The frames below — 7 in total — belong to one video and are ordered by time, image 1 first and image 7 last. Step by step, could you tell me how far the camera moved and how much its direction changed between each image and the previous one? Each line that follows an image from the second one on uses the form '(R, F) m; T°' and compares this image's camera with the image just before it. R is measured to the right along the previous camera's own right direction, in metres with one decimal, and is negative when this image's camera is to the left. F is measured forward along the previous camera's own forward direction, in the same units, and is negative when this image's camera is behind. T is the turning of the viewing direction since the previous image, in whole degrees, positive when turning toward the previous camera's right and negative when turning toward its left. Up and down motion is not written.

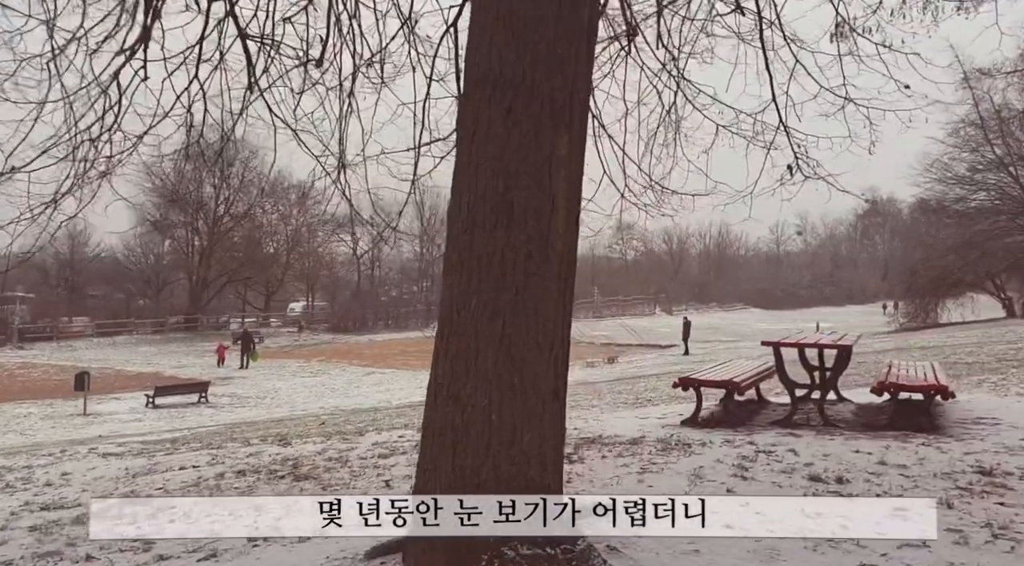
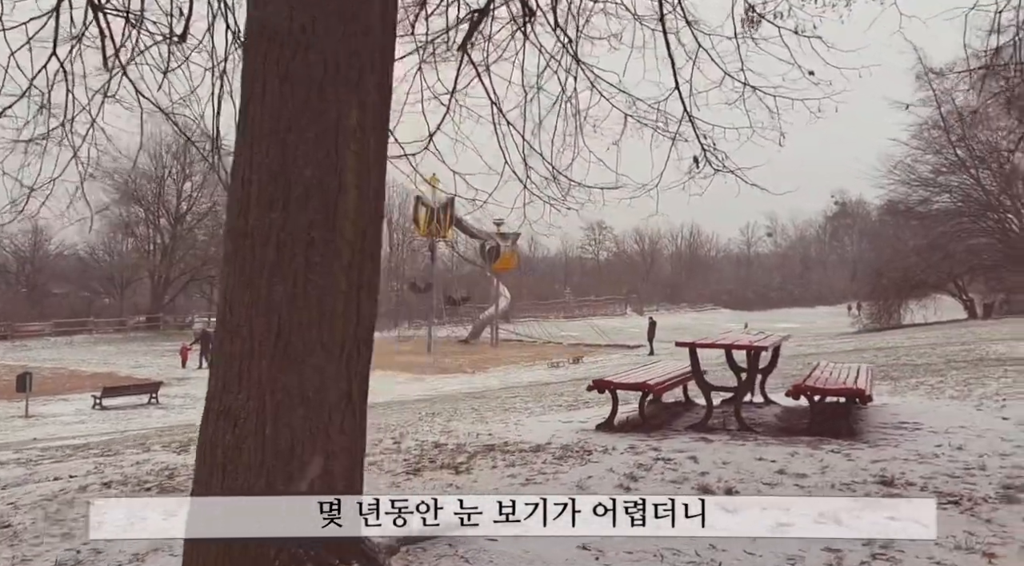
(+0.7, +0.4) m; +2°
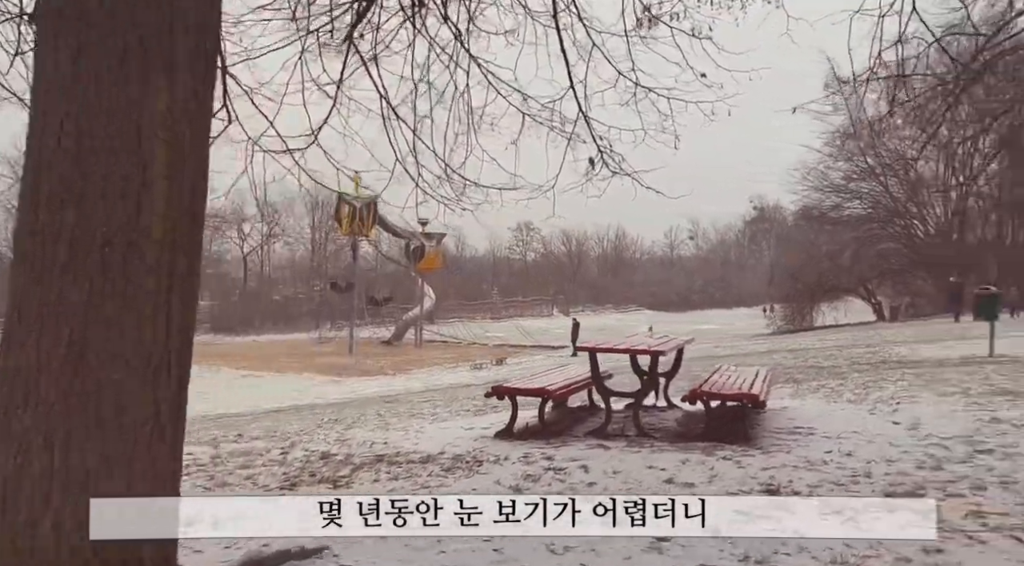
(+0.3, +0.2) m; +6°
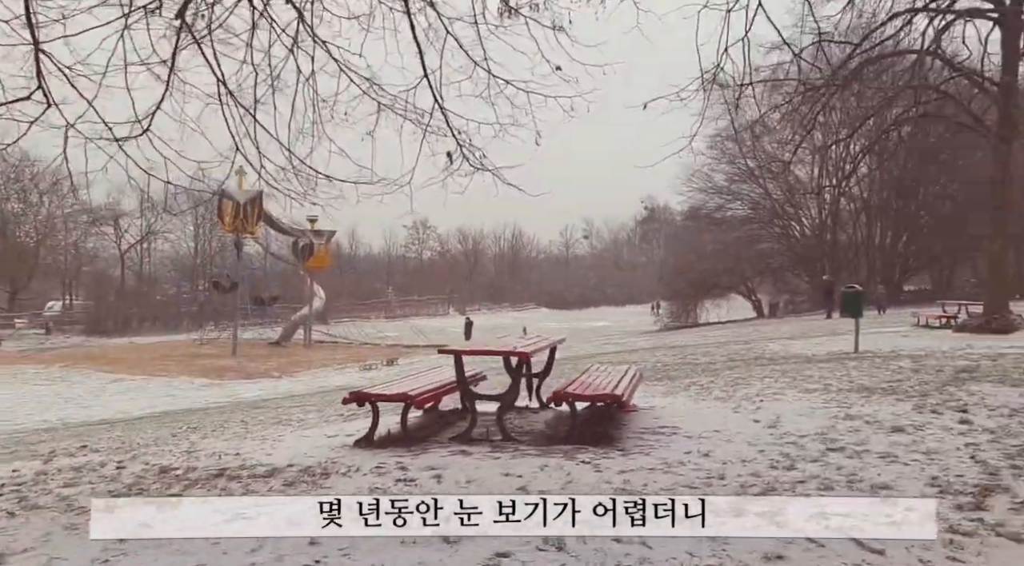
(+0.3, +0.3) m; +8°
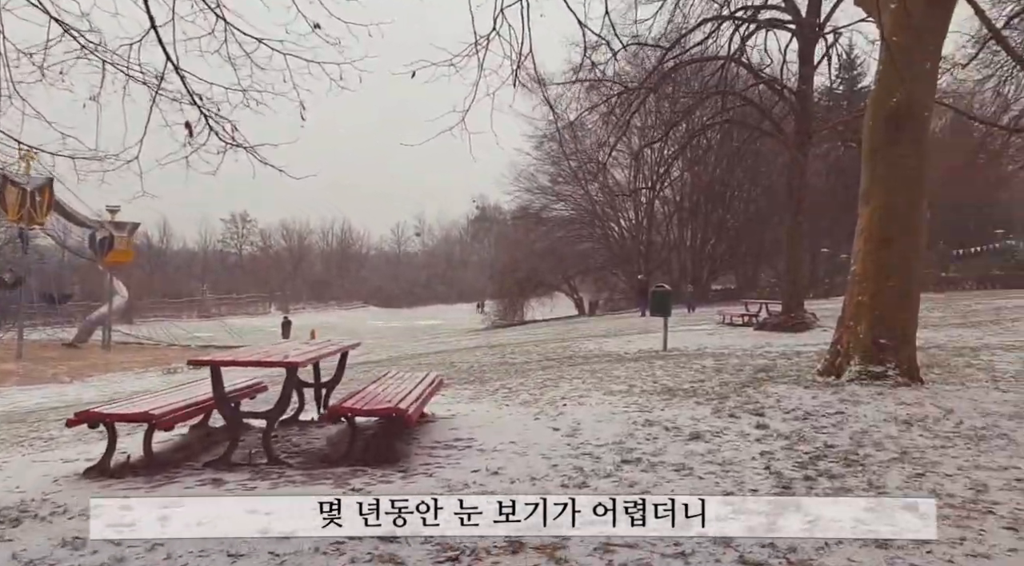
(+0.4, +0.7) m; +13°
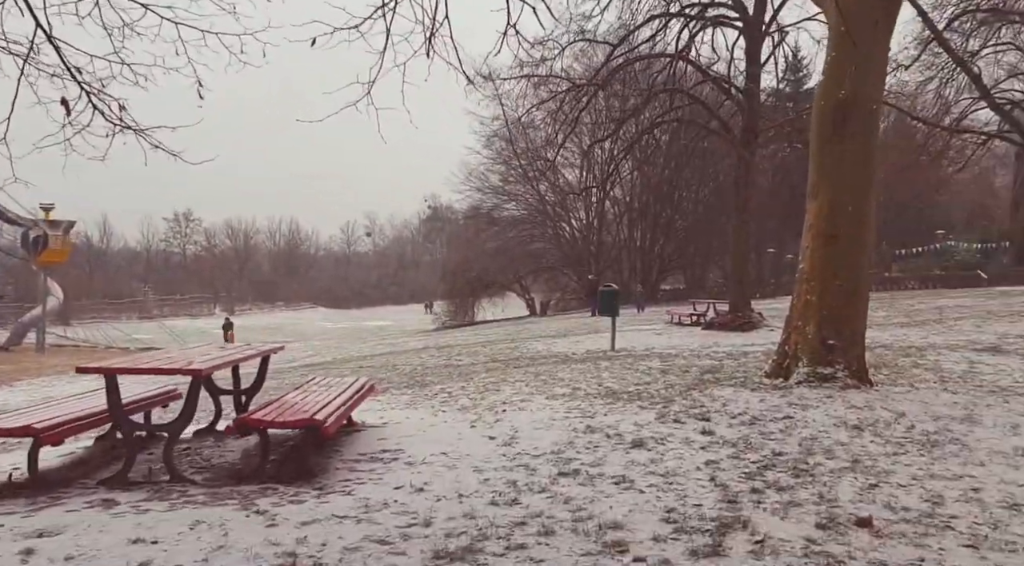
(+0.1, +0.4) m; +4°
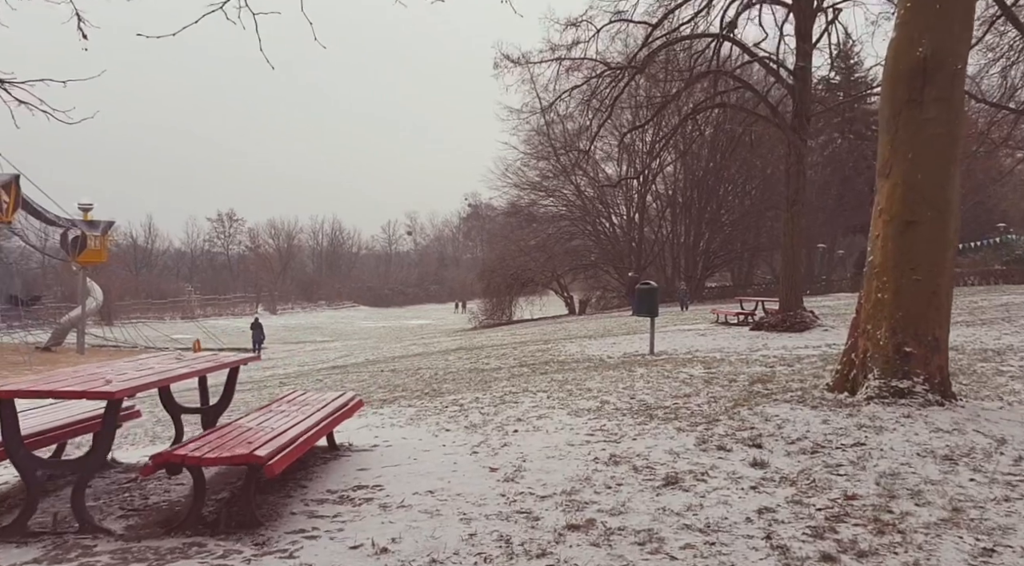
(+0.2, +0.9) m; -3°
